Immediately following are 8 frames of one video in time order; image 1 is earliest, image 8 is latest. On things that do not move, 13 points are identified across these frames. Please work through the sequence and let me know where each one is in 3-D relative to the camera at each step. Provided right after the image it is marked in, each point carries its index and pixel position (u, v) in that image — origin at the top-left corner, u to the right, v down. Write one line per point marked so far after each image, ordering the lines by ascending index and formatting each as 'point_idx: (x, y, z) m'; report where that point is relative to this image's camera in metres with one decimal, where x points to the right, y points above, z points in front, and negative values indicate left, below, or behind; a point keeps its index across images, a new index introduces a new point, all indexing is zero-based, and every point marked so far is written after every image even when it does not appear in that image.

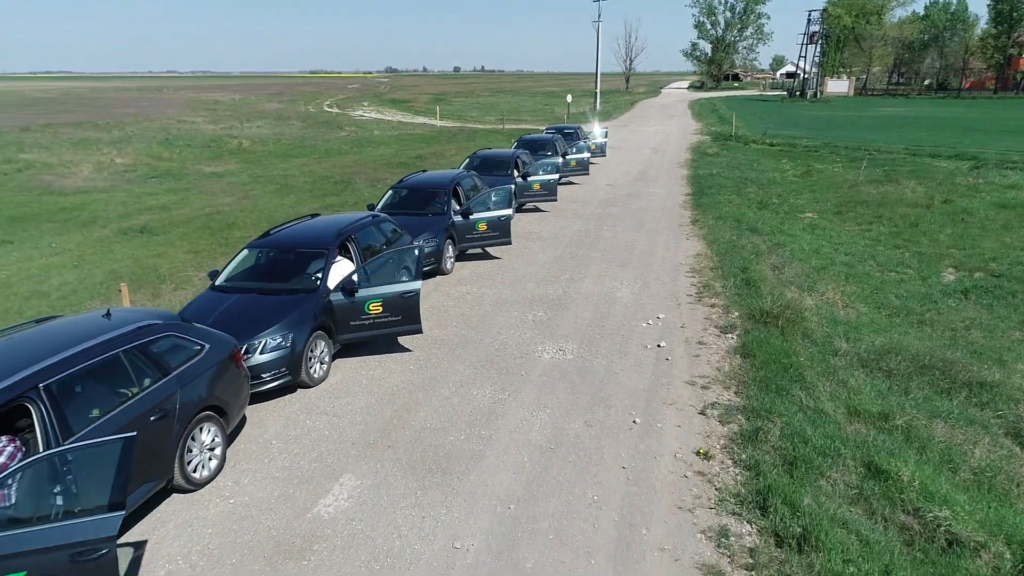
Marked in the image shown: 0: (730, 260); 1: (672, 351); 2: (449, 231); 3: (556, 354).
0: (+4.0, +0.5, +13.0) m
1: (+2.0, -0.8, +8.9) m
2: (-1.1, +1.0, +12.5) m
3: (+0.5, -0.8, +8.8) m
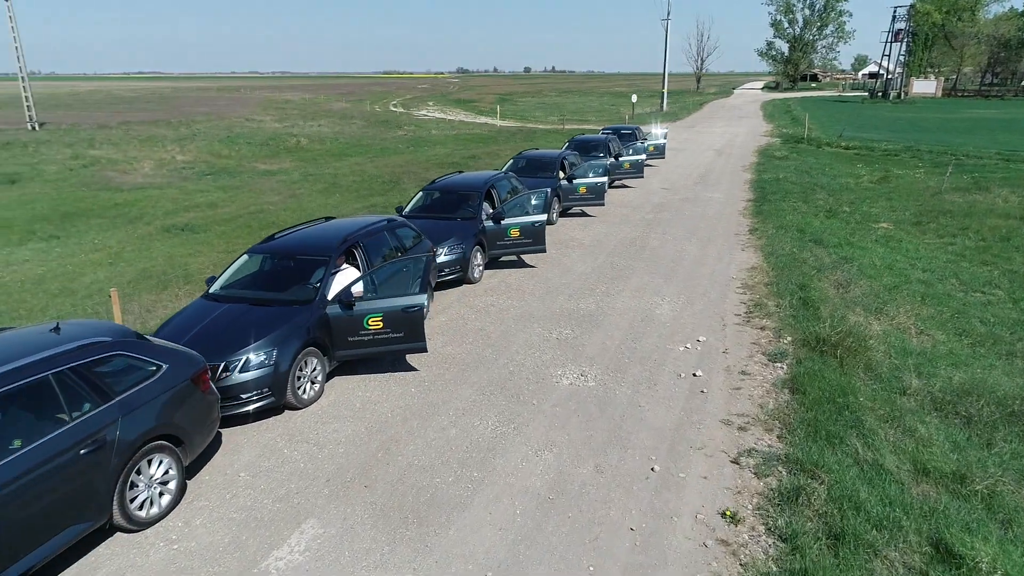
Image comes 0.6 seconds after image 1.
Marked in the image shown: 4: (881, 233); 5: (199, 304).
0: (+4.5, +0.2, +11.7) m
1: (+2.2, -1.0, +7.8) m
2: (-0.5, +0.8, +11.7) m
3: (+0.7, -1.0, +7.9) m
4: (+8.2, +1.2, +15.7) m
5: (-3.4, -0.2, +7.7) m
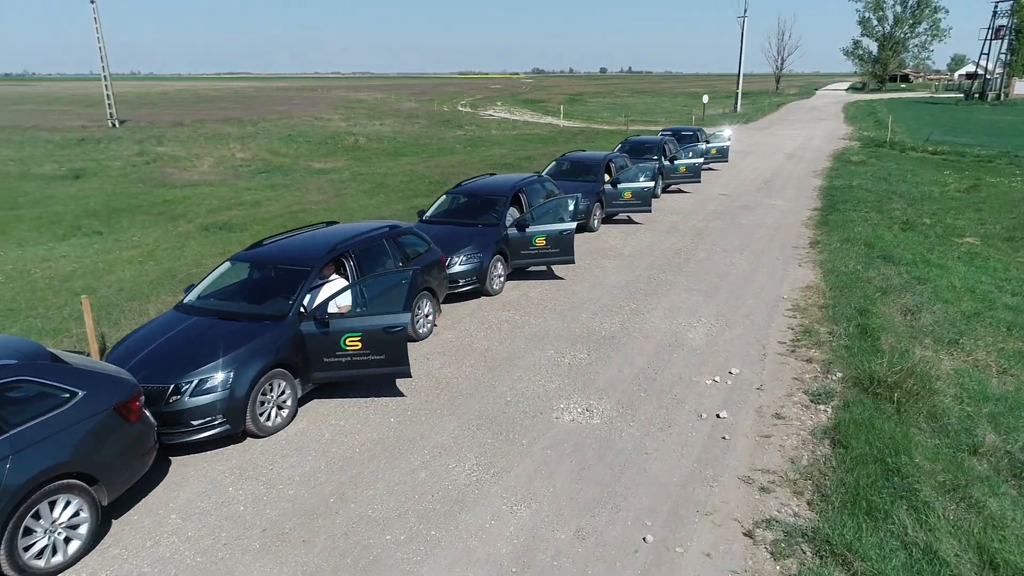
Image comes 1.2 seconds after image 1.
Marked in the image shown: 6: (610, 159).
0: (+4.9, -0.1, +10.4) m
1: (+2.1, -1.3, +6.7) m
2: (-0.2, +0.7, +10.8) m
3: (+0.6, -1.3, +6.9) m
4: (+8.9, +0.7, +14.0) m
5: (-3.4, -0.3, +7.1) m
6: (+2.1, +3.0, +16.4) m
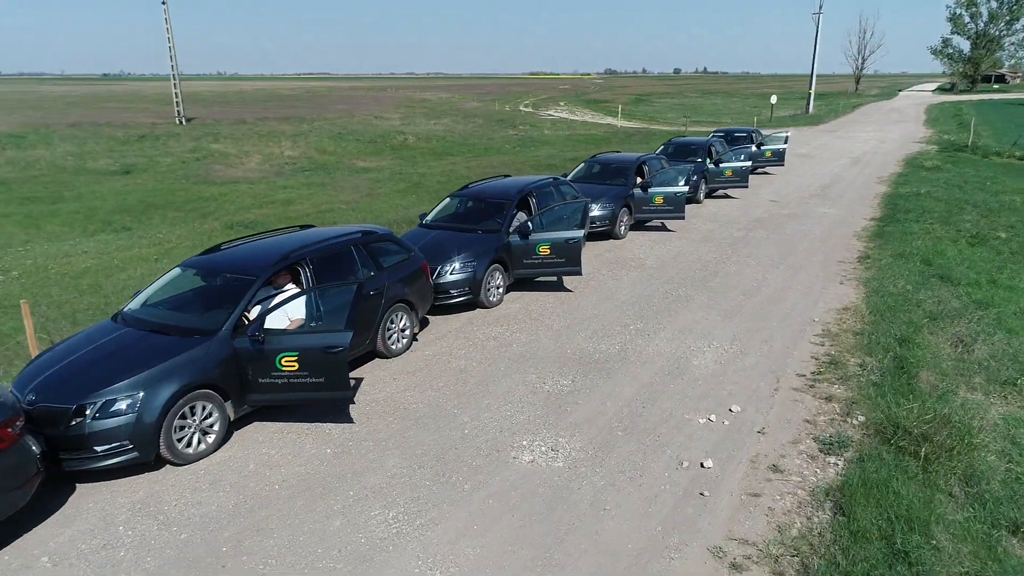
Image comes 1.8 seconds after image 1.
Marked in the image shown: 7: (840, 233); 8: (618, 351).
0: (+4.8, -0.4, +9.1) m
1: (+1.6, -1.5, +5.7) m
2: (-0.2, +0.5, +10.0) m
3: (+0.2, -1.4, +6.0) m
4: (+9.1, +0.3, +12.3) m
5: (-3.8, -0.3, +6.5) m
6: (+2.7, +2.8, +15.3) m
7: (+6.8, +1.1, +14.7) m
8: (+1.2, -0.7, +8.3) m
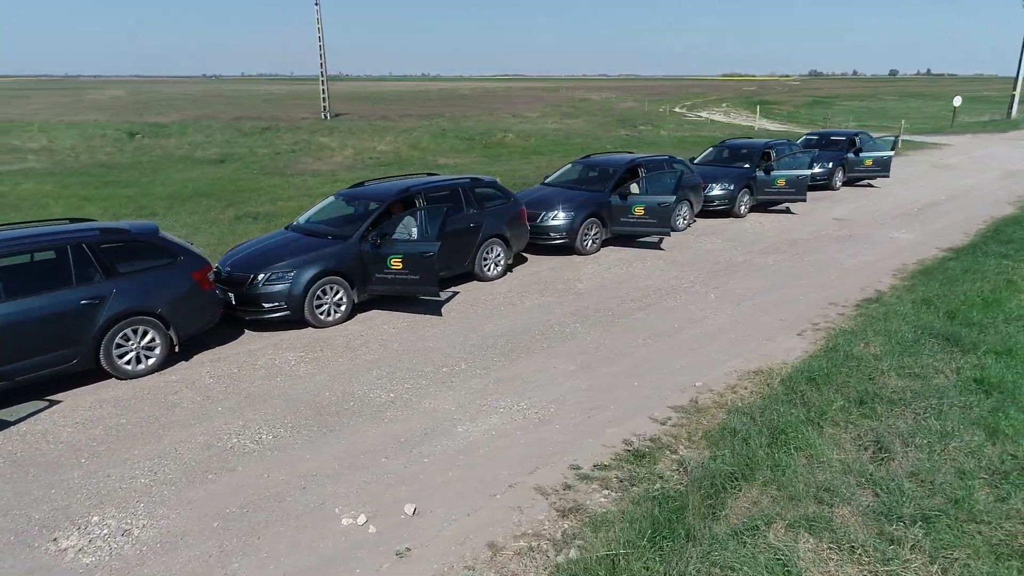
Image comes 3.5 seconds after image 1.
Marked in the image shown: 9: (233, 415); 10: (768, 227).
0: (+2.5, -1.0, +6.3) m
1: (-1.4, -1.8, +3.8) m
2: (-2.0, +0.3, +8.4) m
3: (-2.7, -1.6, +4.5) m
4: (+7.6, -0.6, +8.4) m
5: (-6.4, -0.2, +6.0) m
6: (+2.2, +2.3, +12.9) m
7: (+5.9, +0.4, +11.3) m
8: (-1.1, -1.0, +6.5) m
9: (-2.4, -1.1, +6.2) m
10: (+5.1, +1.2, +14.1) m
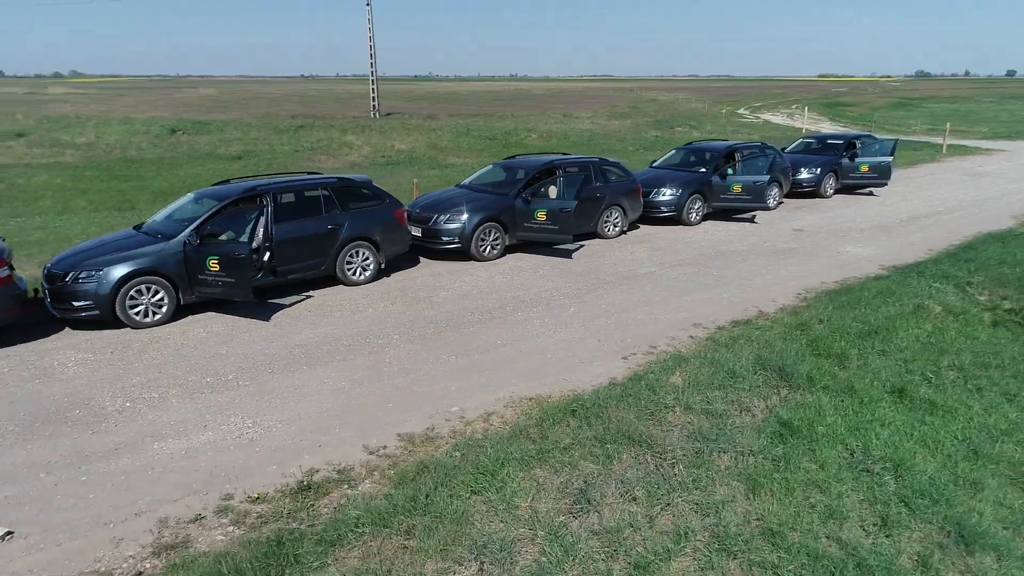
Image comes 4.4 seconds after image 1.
0: (+0.2, -1.2, +5.6) m
1: (-4.0, -1.8, +3.5) m
2: (-4.0, +0.3, +8.2) m
3: (-5.2, -1.6, +4.4) m
4: (+5.5, -0.9, +7.1) m
5: (-8.6, -0.1, +6.2) m
6: (+0.7, +2.1, +12.1) m
7: (+4.1, +0.1, +10.2) m
8: (-3.4, -1.1, +6.2) m
9: (-4.7, -1.1, +6.0) m
10: (+3.7, +0.9, +13.1) m
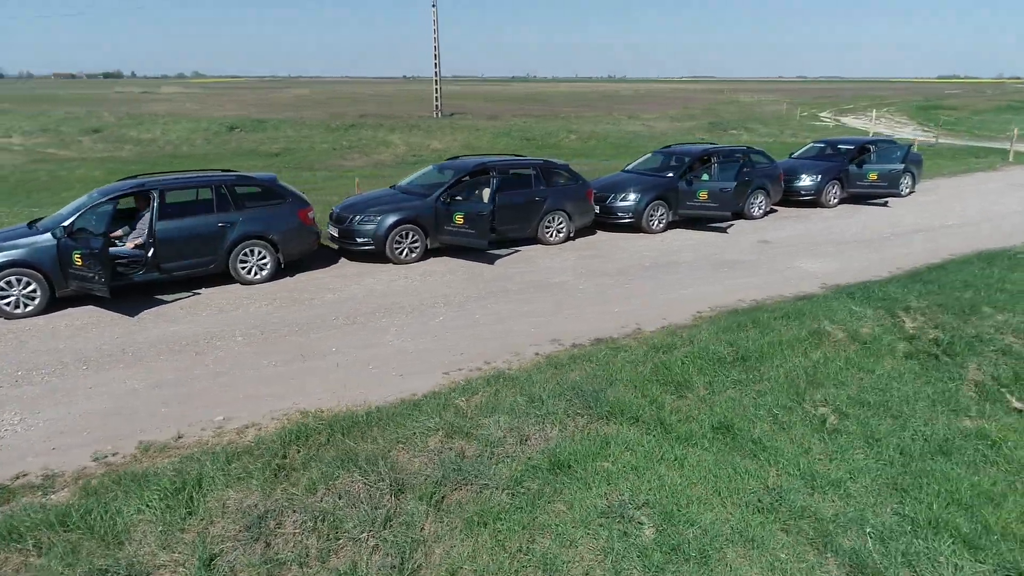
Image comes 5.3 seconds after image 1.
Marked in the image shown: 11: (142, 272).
0: (-1.8, -1.2, +5.3) m
1: (-6.3, -1.7, +3.7) m
2: (-5.6, +0.4, +8.4) m
3: (-7.3, -1.4, +4.7) m
4: (+3.6, -1.2, +6.2) m
5: (-10.4, +0.2, +7.0) m
6: (-0.3, +2.0, +11.7) m
7: (+2.7, -0.1, +9.3) m
8: (-5.3, -1.0, +6.3) m
9: (-6.6, -1.0, +6.3) m
10: (+2.6, +0.7, +12.3) m
11: (-4.6, +0.2, +8.9) m
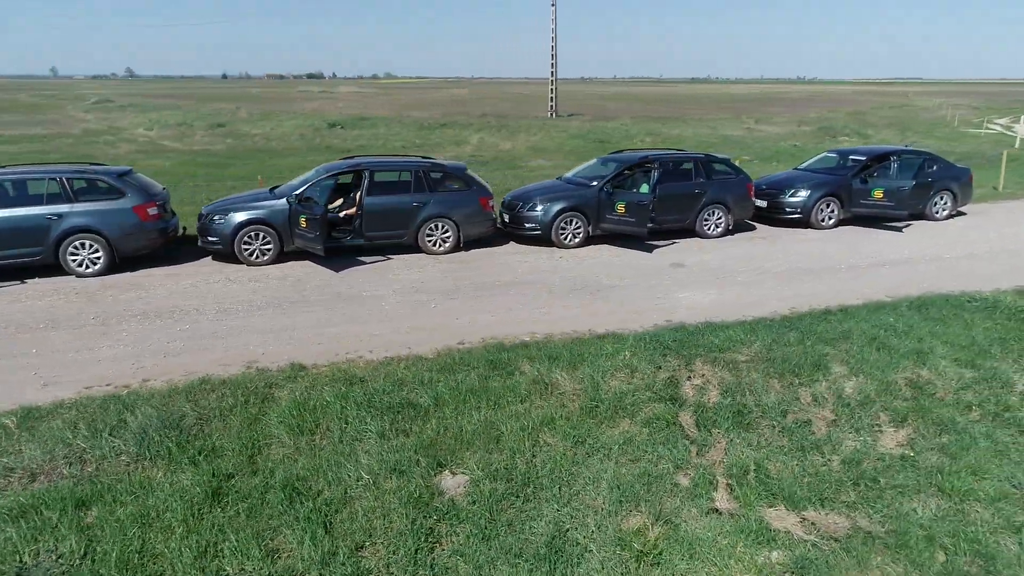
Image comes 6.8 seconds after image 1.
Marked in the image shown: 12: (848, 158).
0: (-5.2, -1.2, +5.1) m
1: (-10.0, -1.4, +4.6) m
2: (-8.2, +0.6, +8.9) m
3: (-10.8, -1.1, +5.7) m
4: (+0.2, -1.5, +4.8) m
5: (-13.2, +0.7, +8.6) m
6: (-2.2, +1.9, +11.0) m
7: (+0.1, -0.4, +8.0) m
8: (-8.4, -0.7, +6.8) m
9: (-9.7, -0.6, +7.1) m
10: (+0.7, +0.4, +10.9) m
11: (-7.1, +0.4, +9.2) m
12: (+5.8, +2.5, +13.4) m
